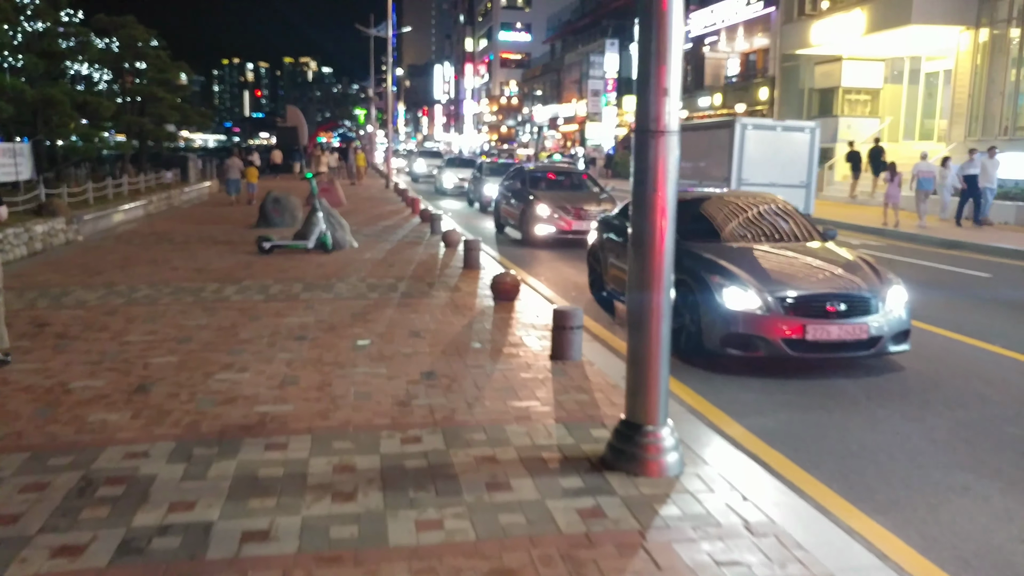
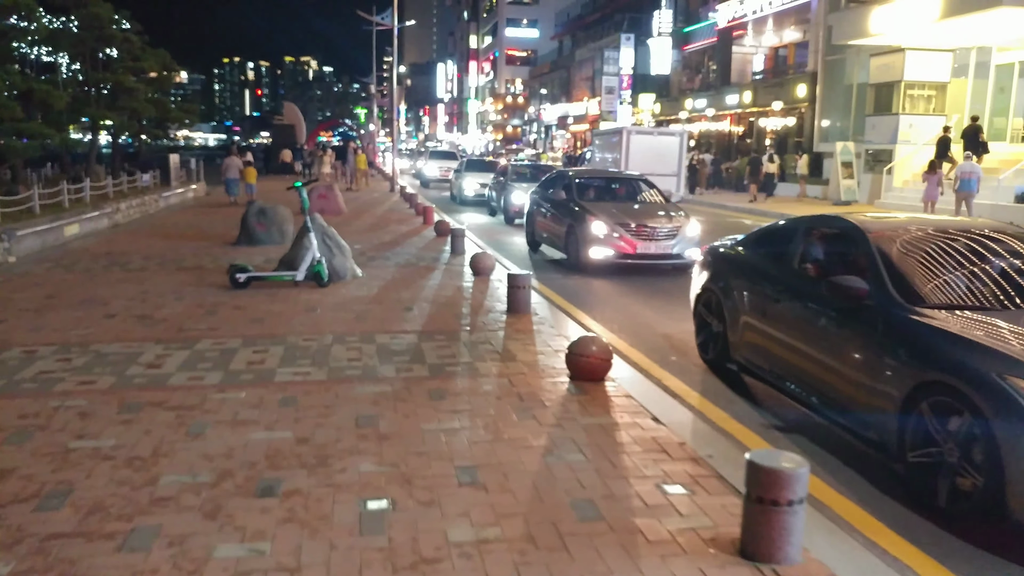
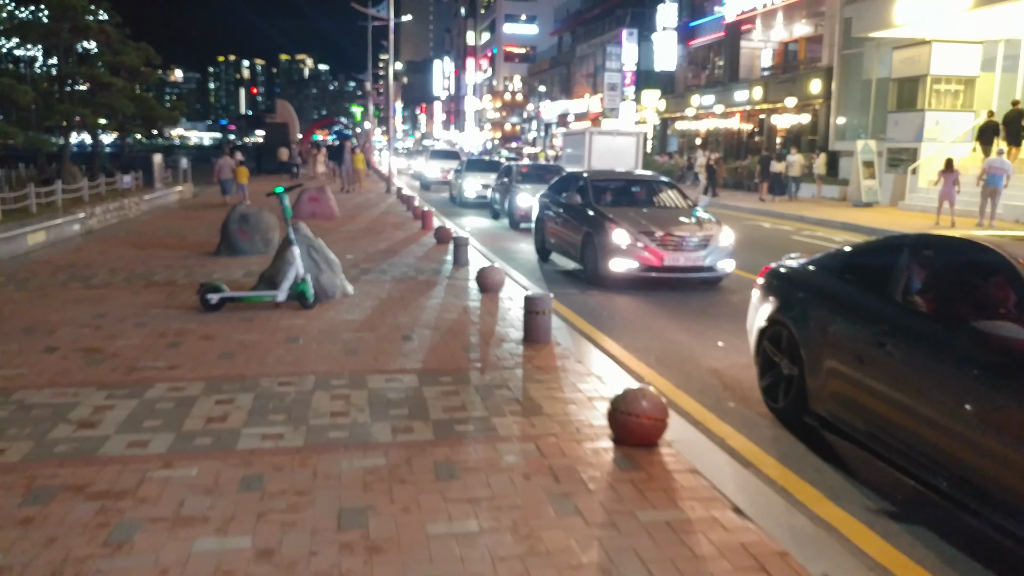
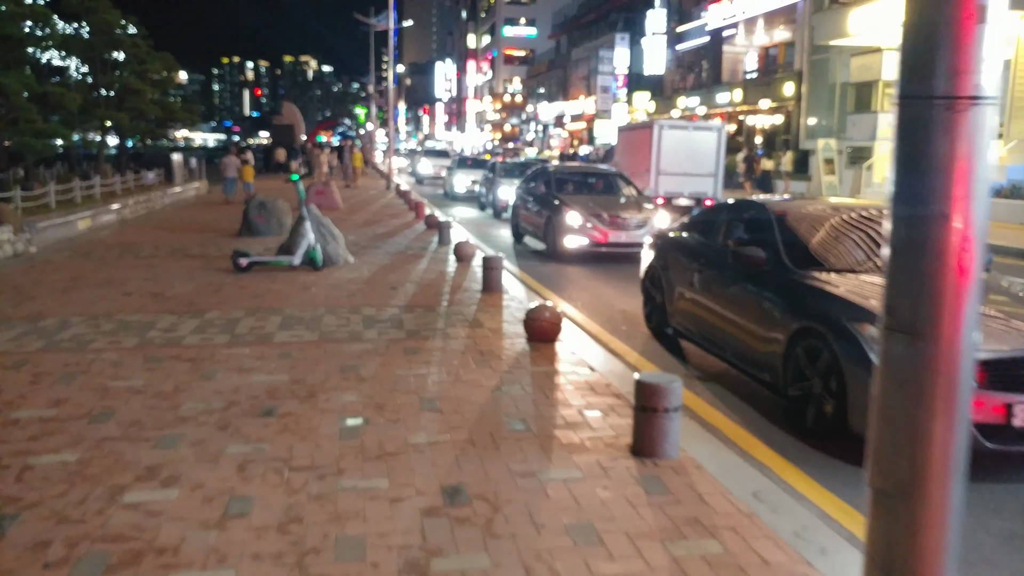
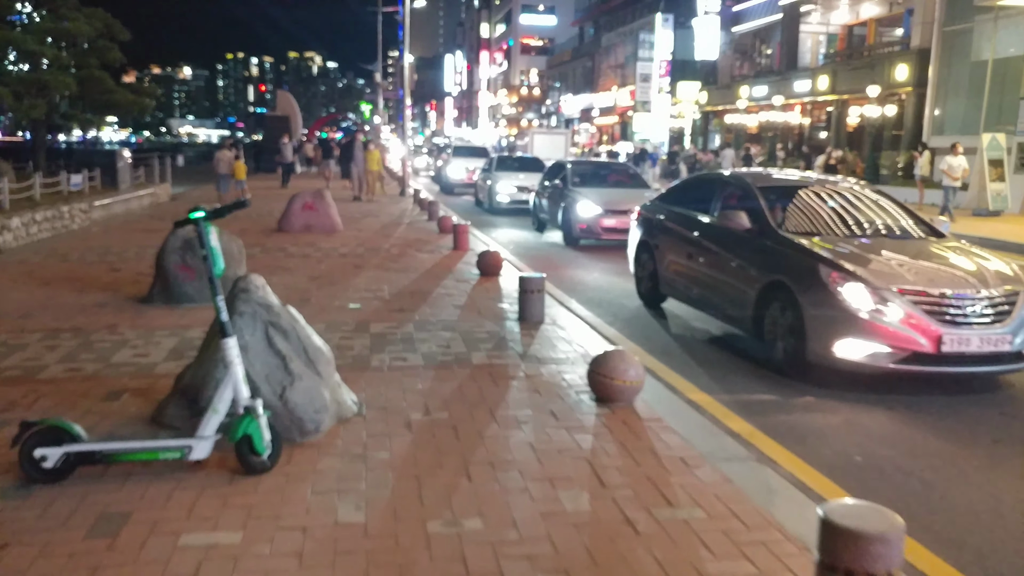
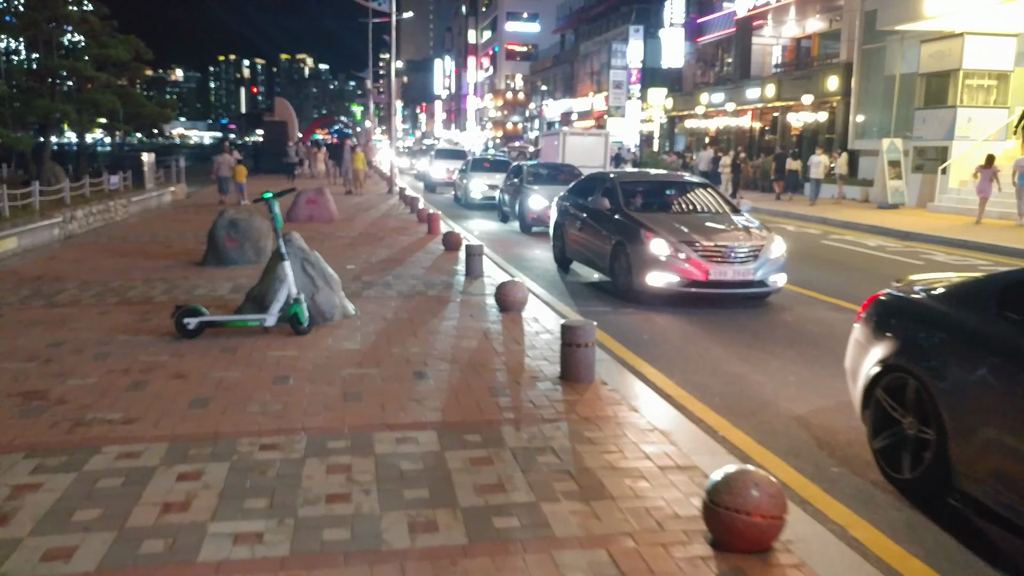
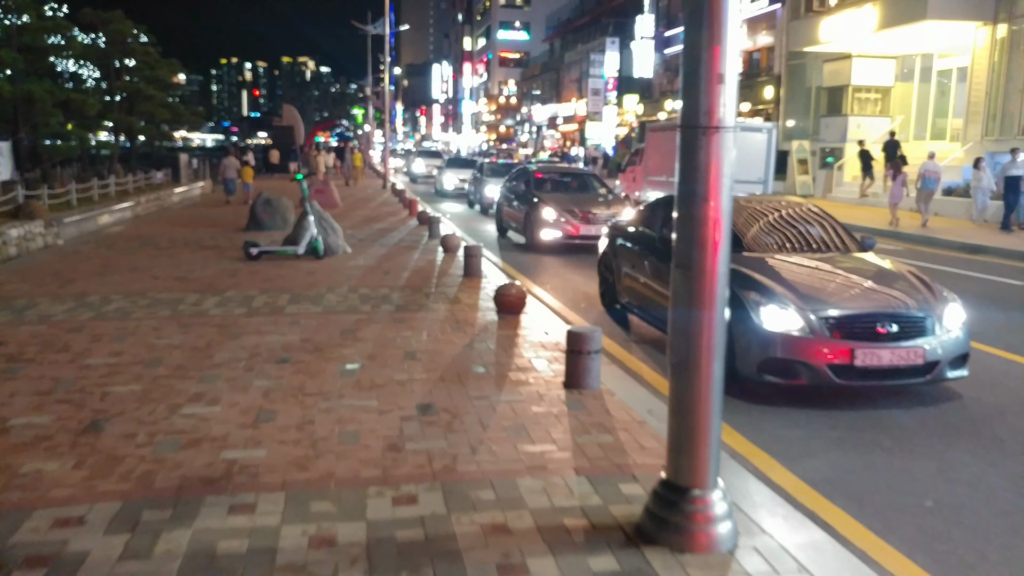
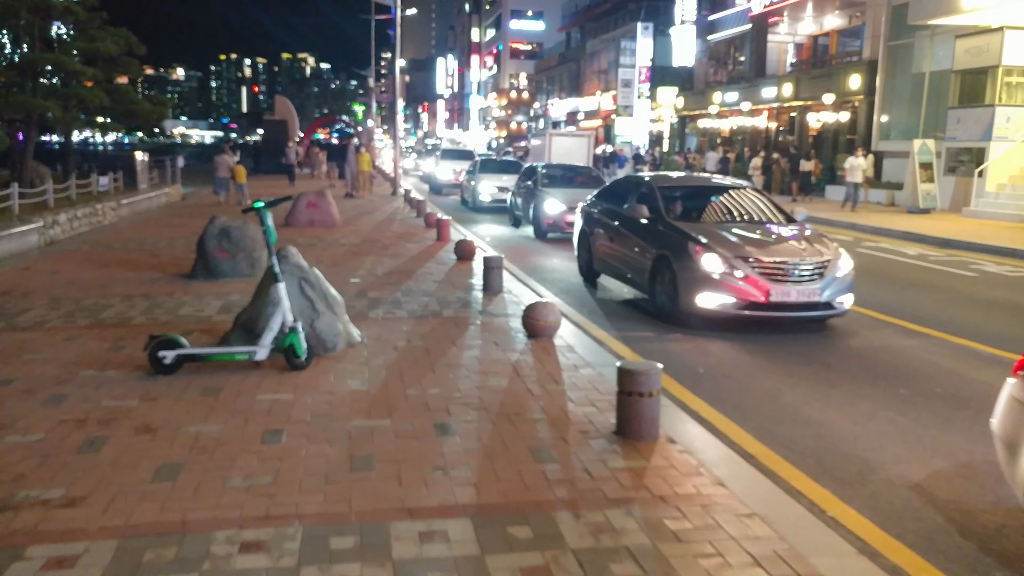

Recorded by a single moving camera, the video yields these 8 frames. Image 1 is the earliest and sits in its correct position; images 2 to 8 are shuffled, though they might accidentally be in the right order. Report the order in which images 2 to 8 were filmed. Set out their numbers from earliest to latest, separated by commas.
7, 4, 2, 3, 6, 8, 5
